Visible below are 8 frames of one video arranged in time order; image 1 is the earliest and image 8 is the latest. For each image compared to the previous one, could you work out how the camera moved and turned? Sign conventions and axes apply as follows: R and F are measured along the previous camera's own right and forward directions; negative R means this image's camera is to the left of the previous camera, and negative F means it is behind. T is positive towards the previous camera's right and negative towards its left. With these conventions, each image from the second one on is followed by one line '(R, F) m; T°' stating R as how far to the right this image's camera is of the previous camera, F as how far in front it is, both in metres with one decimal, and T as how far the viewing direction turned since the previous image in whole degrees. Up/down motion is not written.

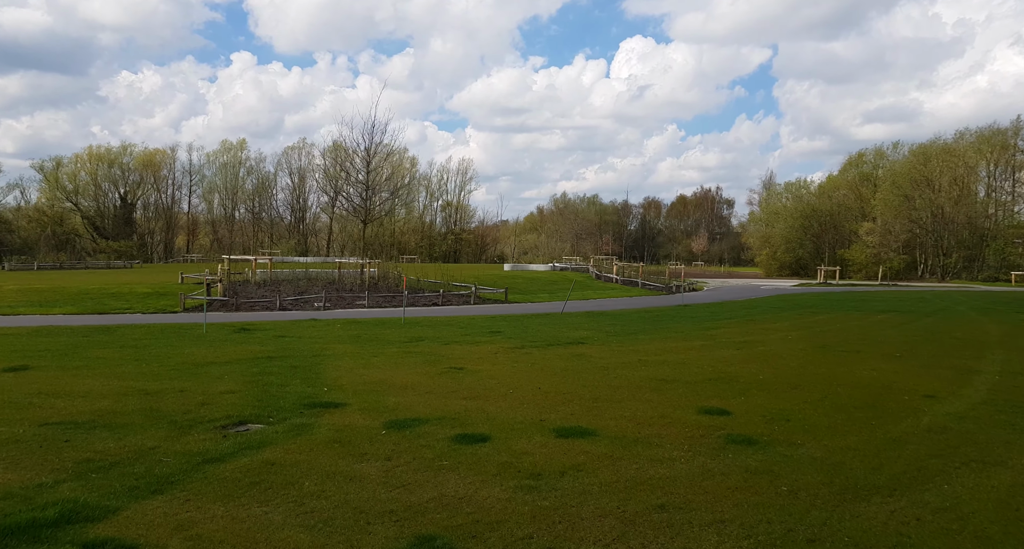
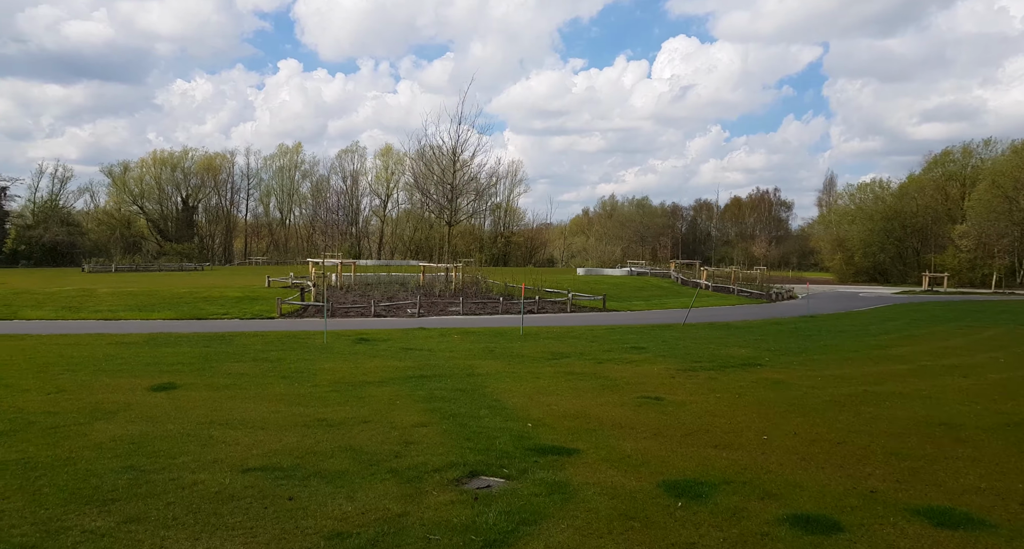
(-1.1, +0.6) m; -6°
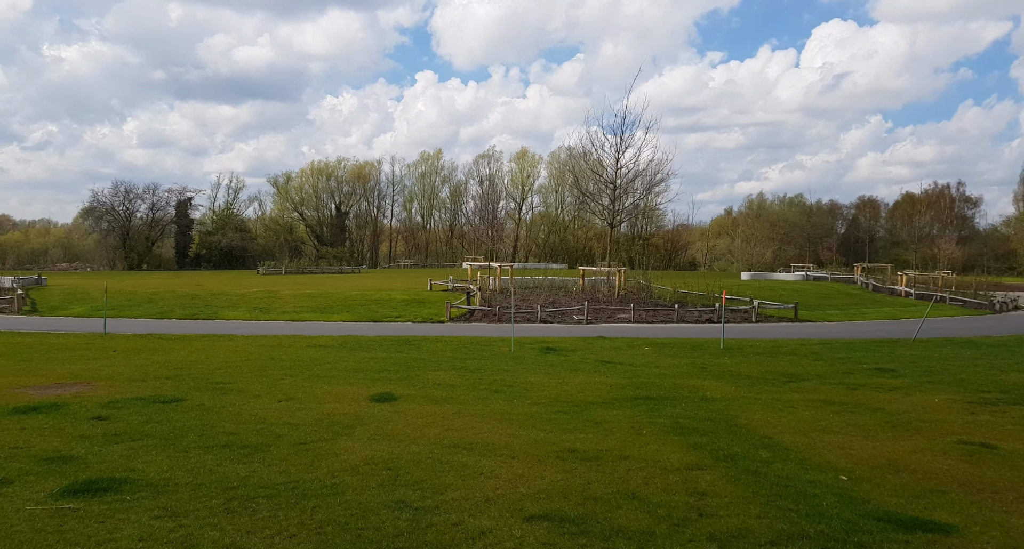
(-0.9, +0.6) m; -12°
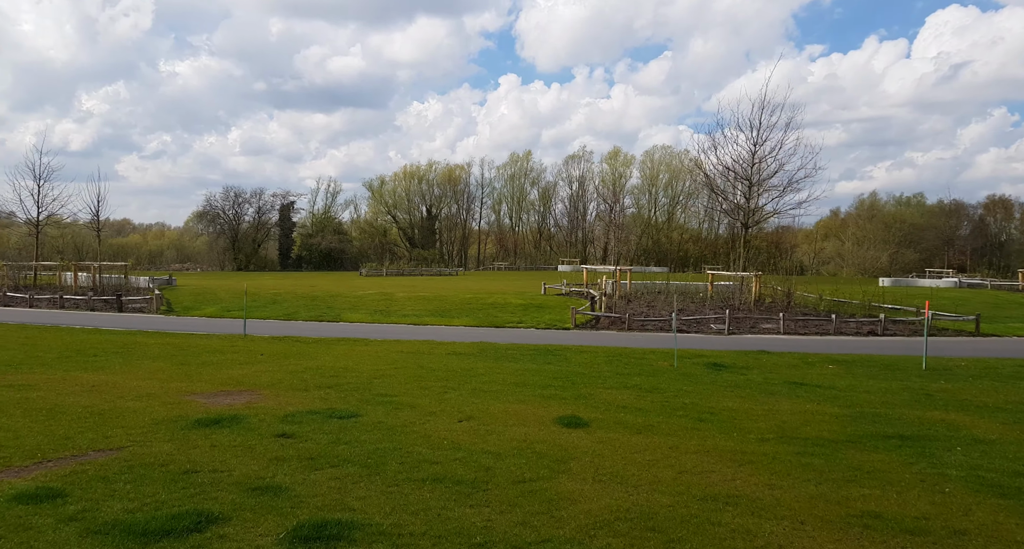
(-1.1, +0.7) m; -9°
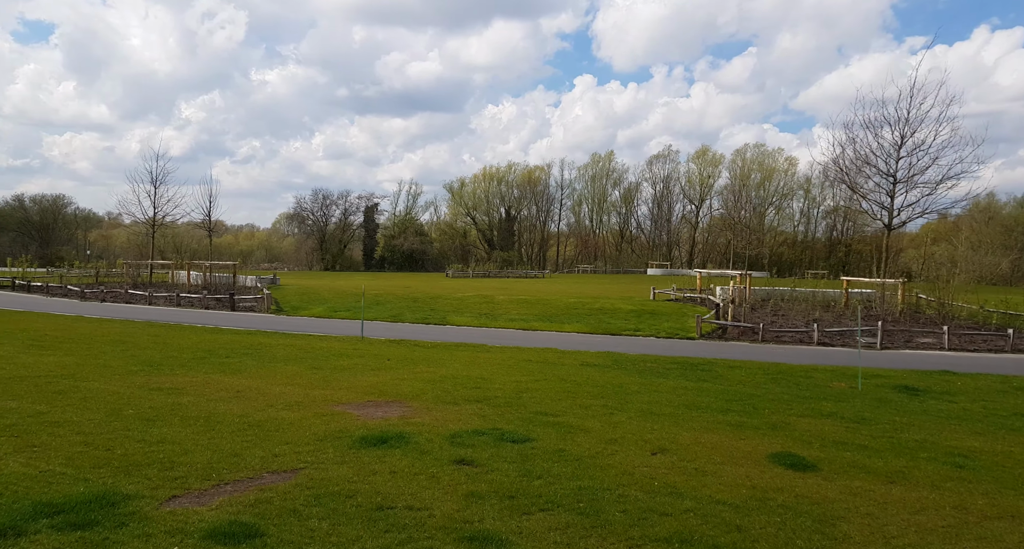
(-1.1, +0.8) m; -8°
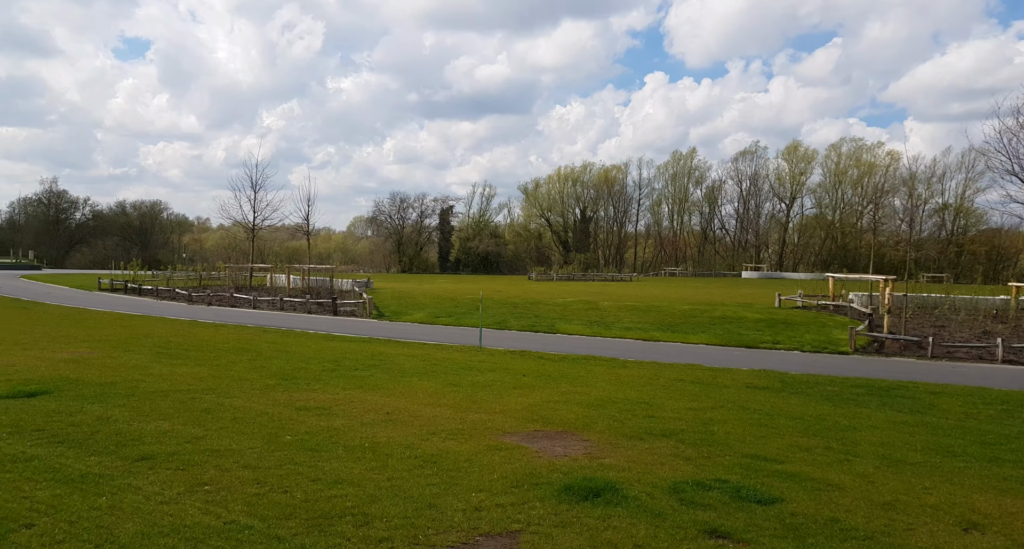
(-1.4, +1.1) m; -7°
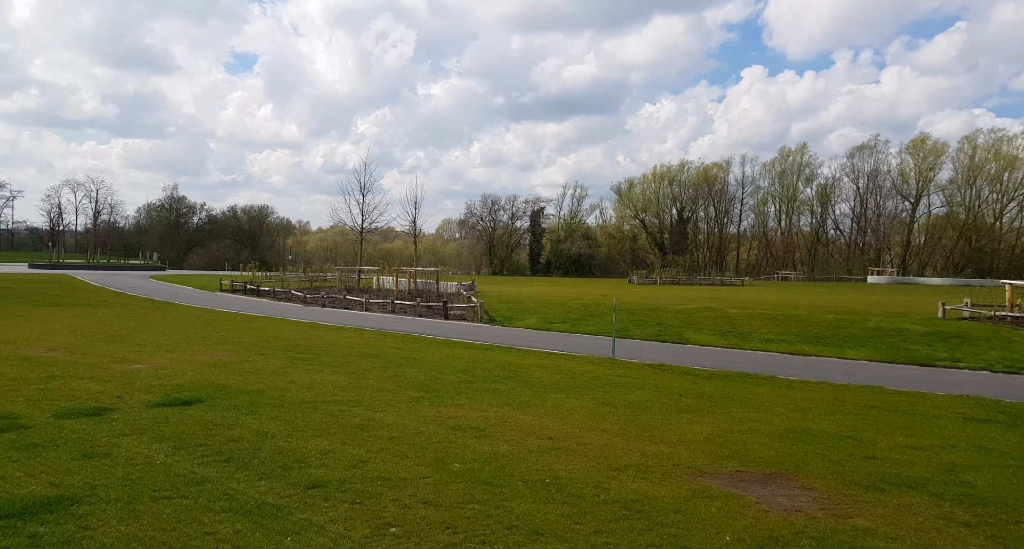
(-1.2, +1.1) m; -8°
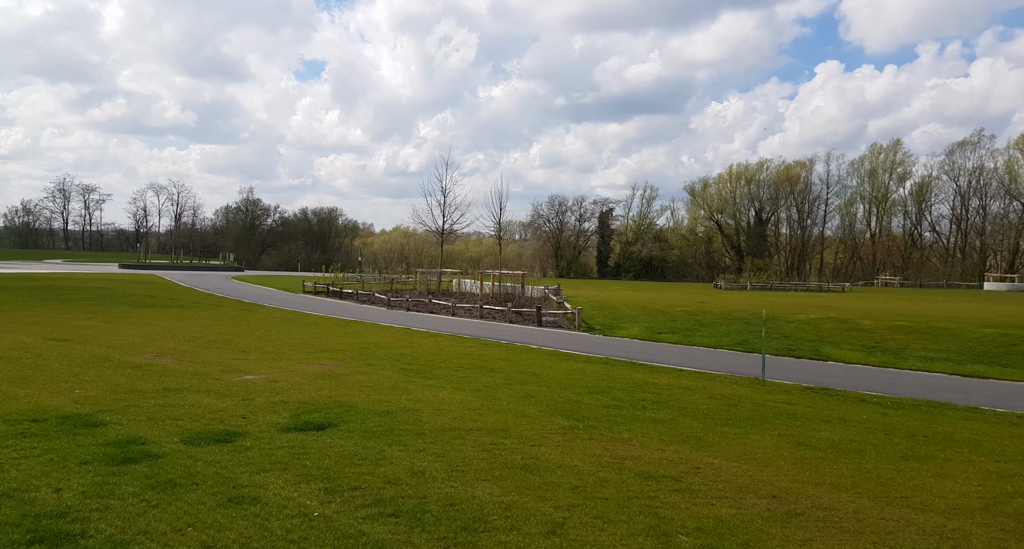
(-1.8, +1.8) m; -6°
